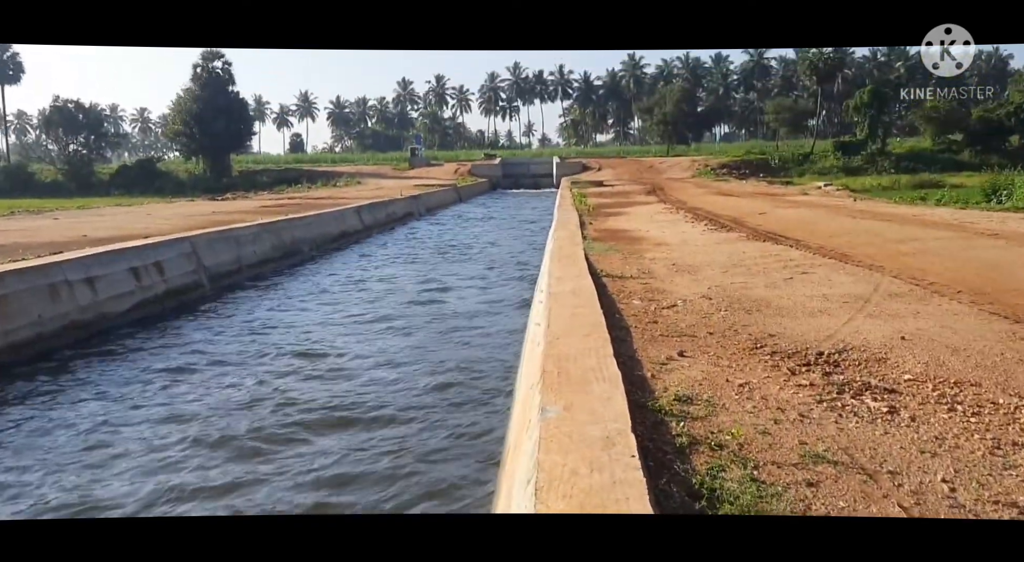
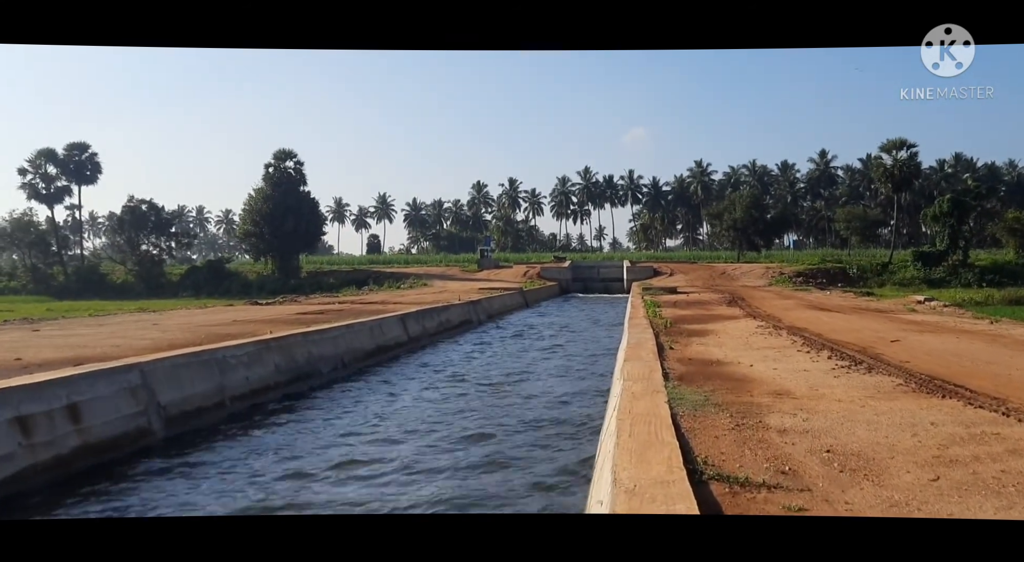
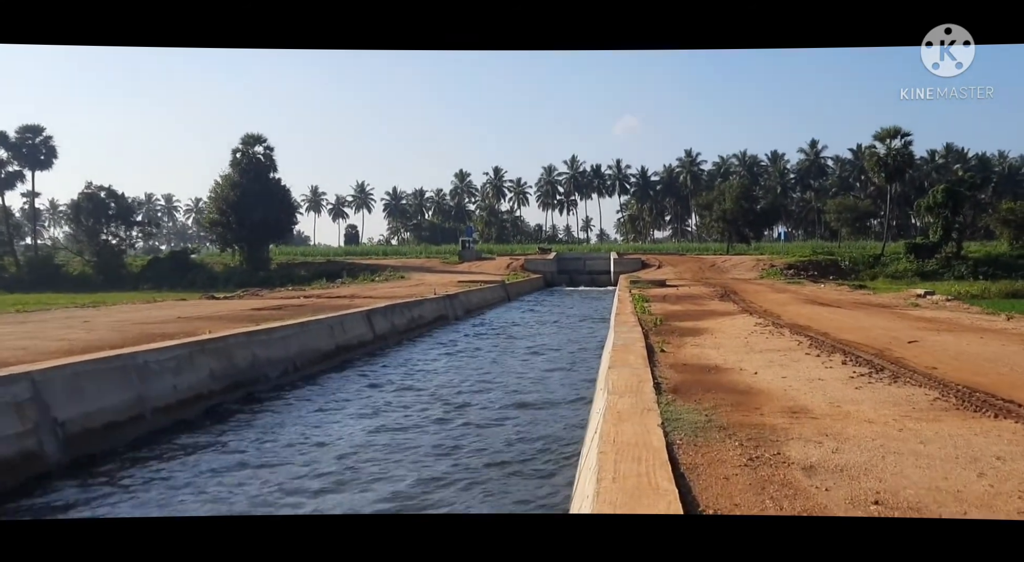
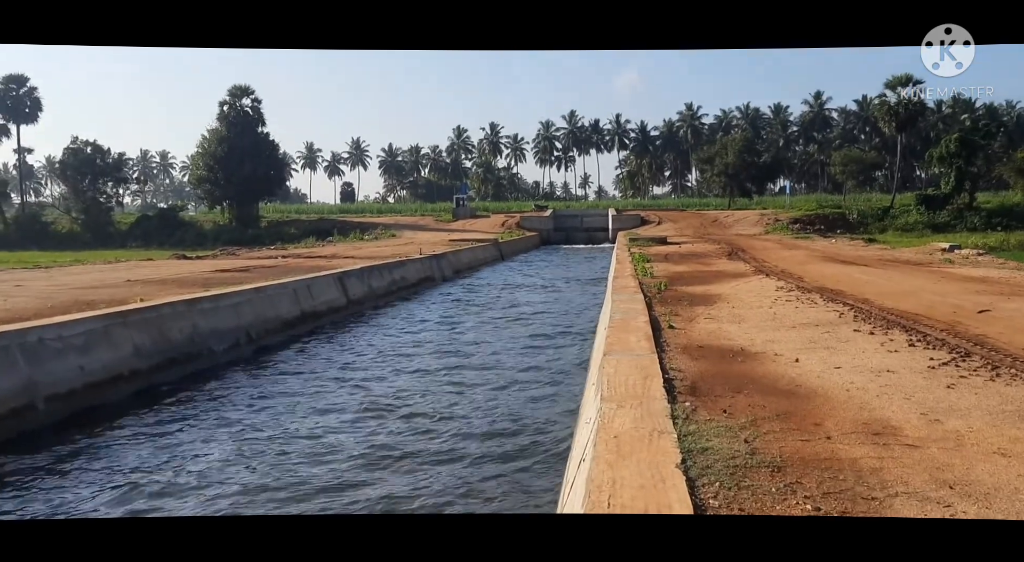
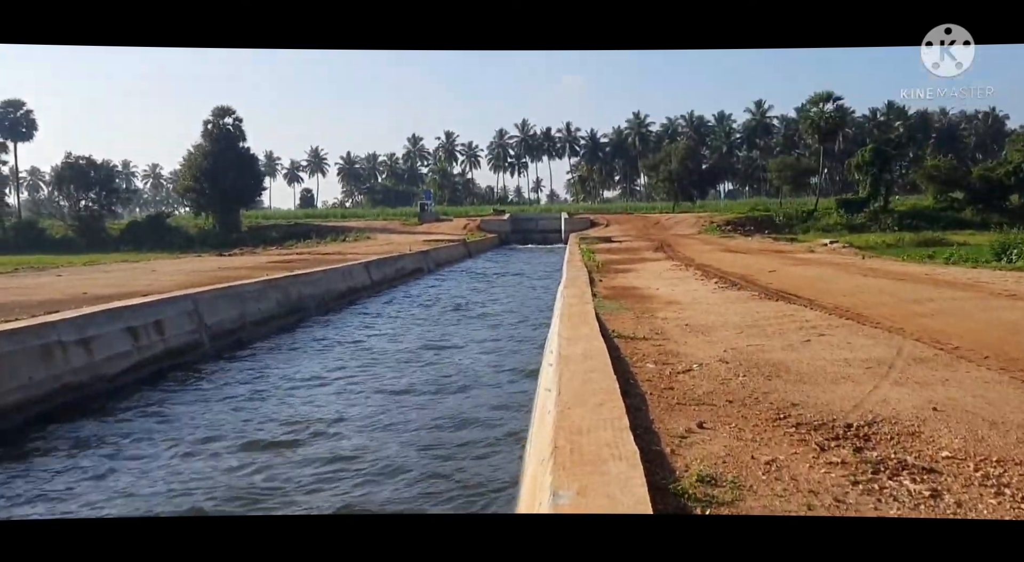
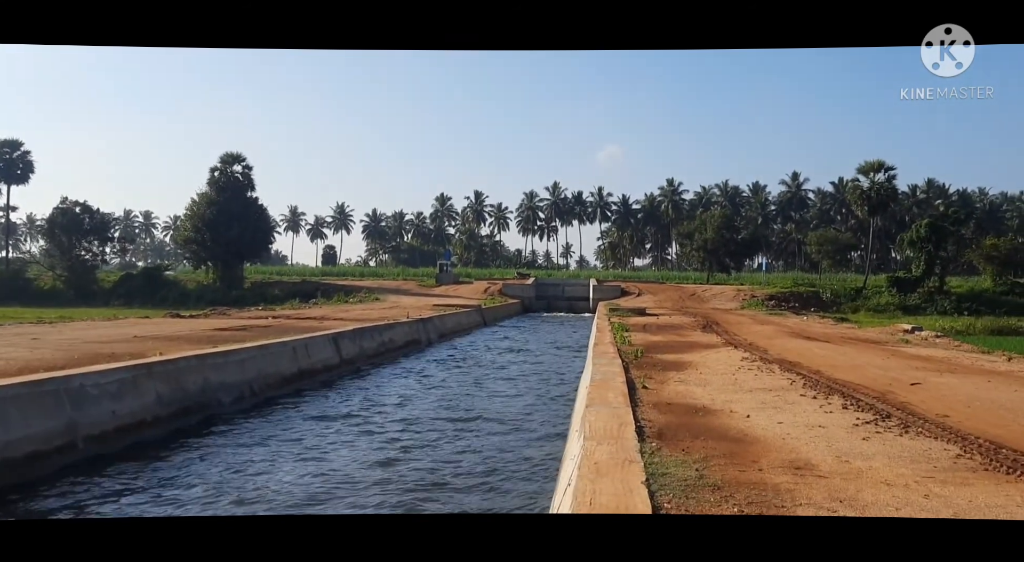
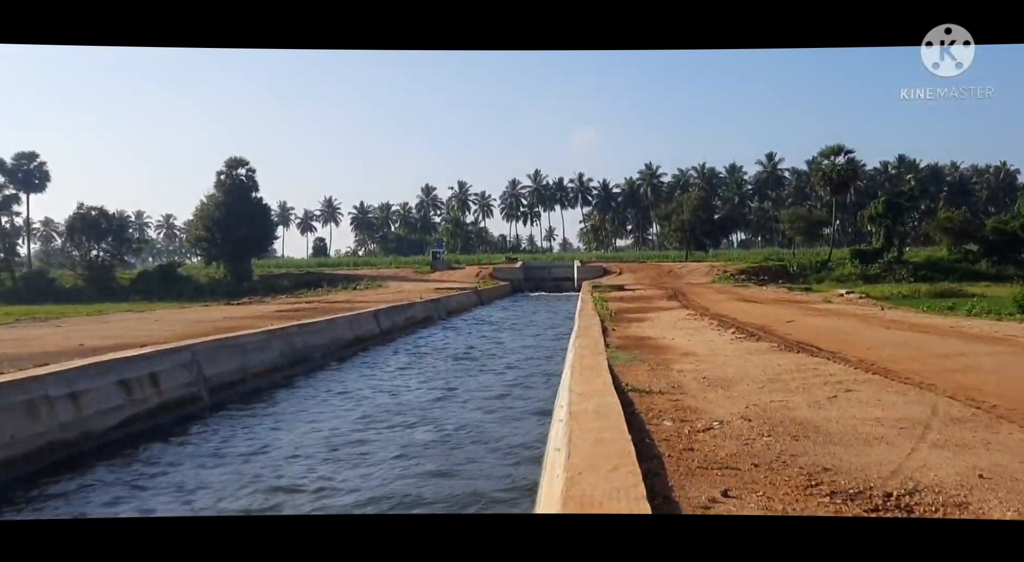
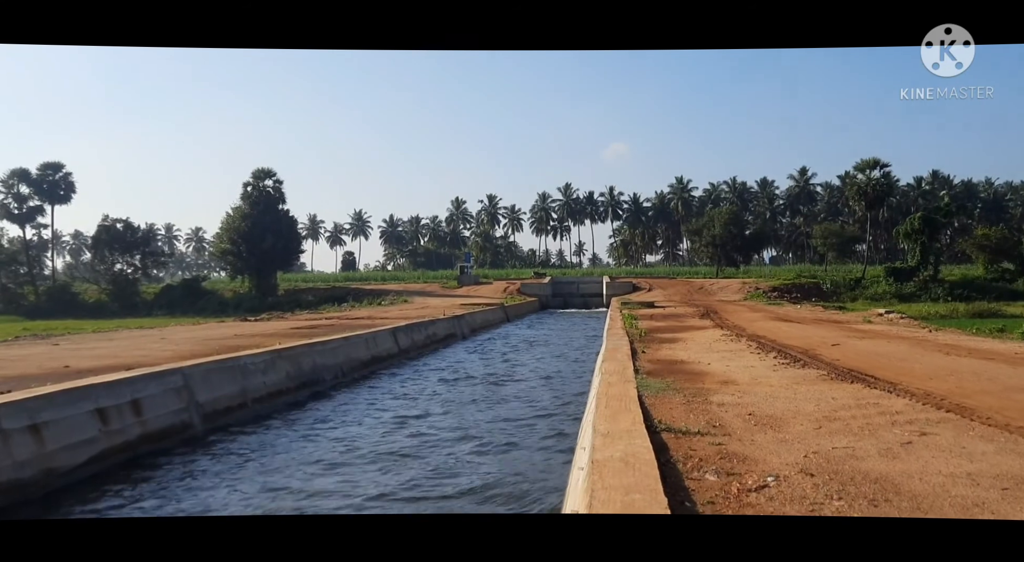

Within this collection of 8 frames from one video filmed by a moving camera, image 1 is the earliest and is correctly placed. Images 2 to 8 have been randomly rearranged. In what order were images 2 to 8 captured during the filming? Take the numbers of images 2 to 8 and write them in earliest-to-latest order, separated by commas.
5, 7, 8, 2, 3, 6, 4
